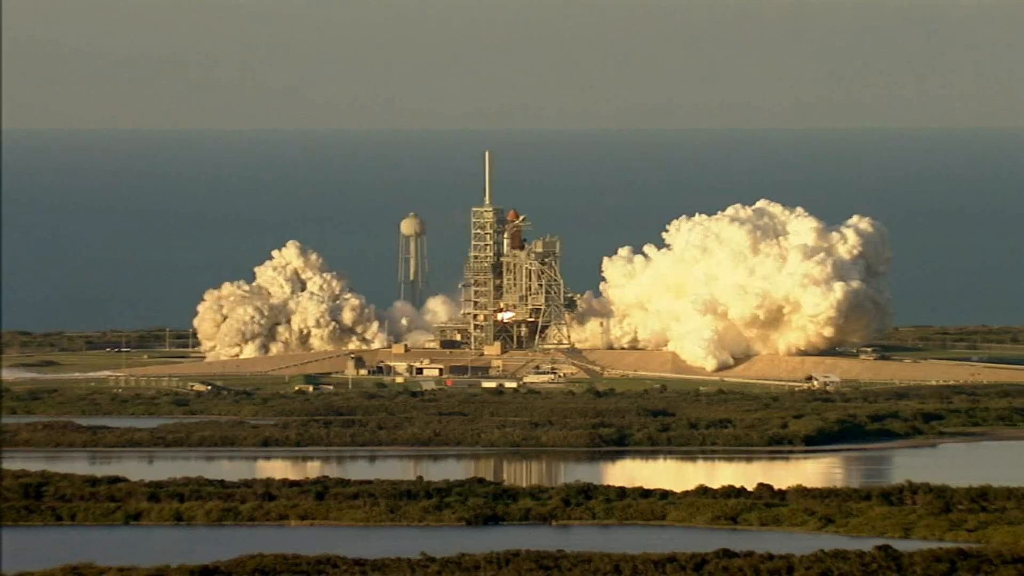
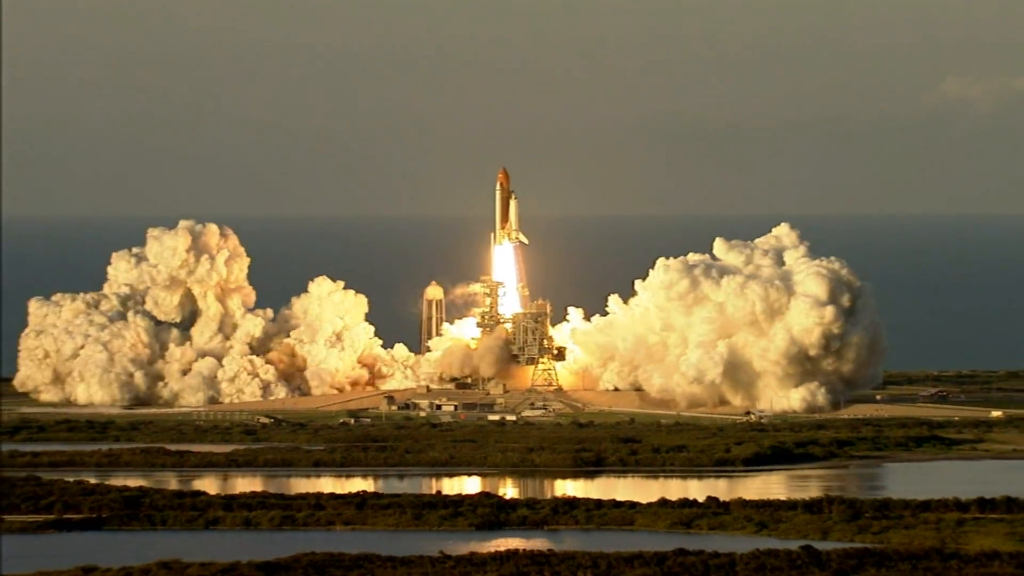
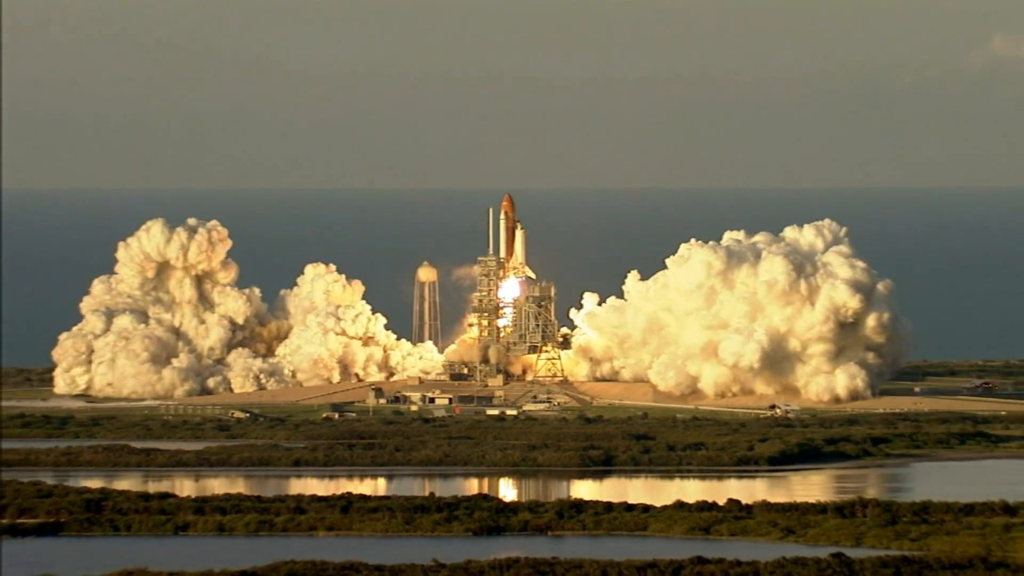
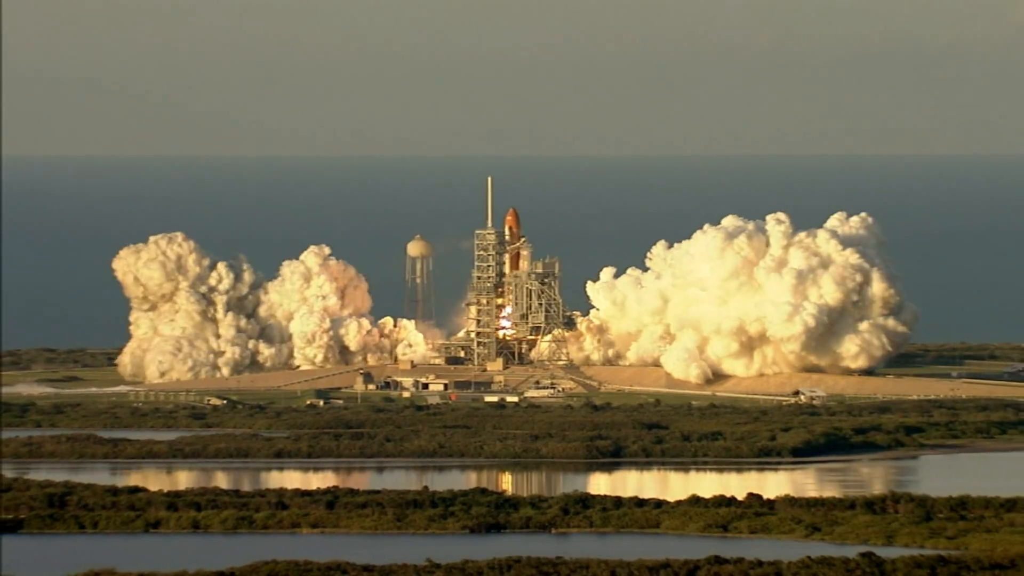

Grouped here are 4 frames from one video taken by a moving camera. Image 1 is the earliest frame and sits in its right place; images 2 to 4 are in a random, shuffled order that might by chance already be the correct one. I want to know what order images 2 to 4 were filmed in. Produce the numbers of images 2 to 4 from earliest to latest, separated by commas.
4, 3, 2
